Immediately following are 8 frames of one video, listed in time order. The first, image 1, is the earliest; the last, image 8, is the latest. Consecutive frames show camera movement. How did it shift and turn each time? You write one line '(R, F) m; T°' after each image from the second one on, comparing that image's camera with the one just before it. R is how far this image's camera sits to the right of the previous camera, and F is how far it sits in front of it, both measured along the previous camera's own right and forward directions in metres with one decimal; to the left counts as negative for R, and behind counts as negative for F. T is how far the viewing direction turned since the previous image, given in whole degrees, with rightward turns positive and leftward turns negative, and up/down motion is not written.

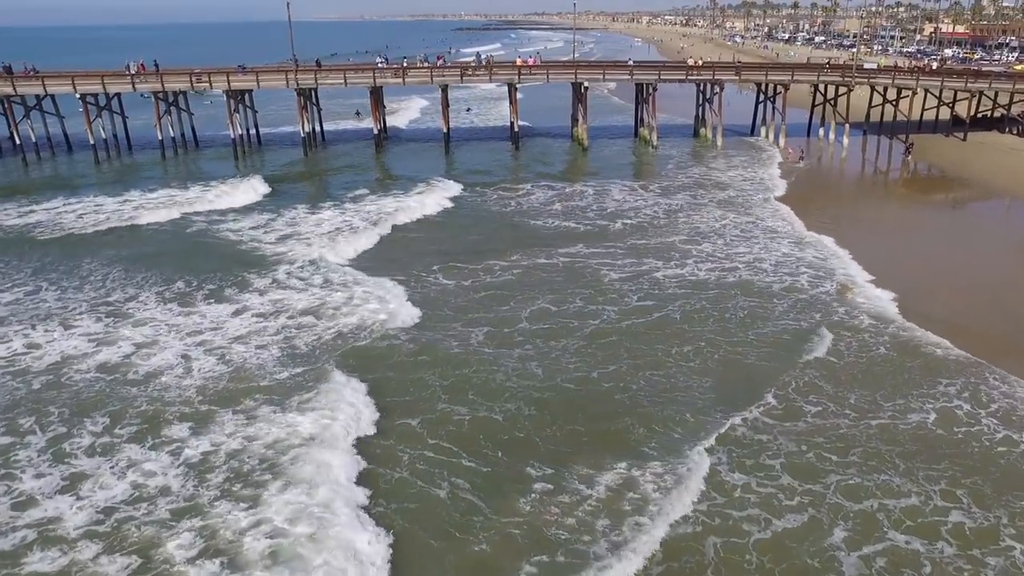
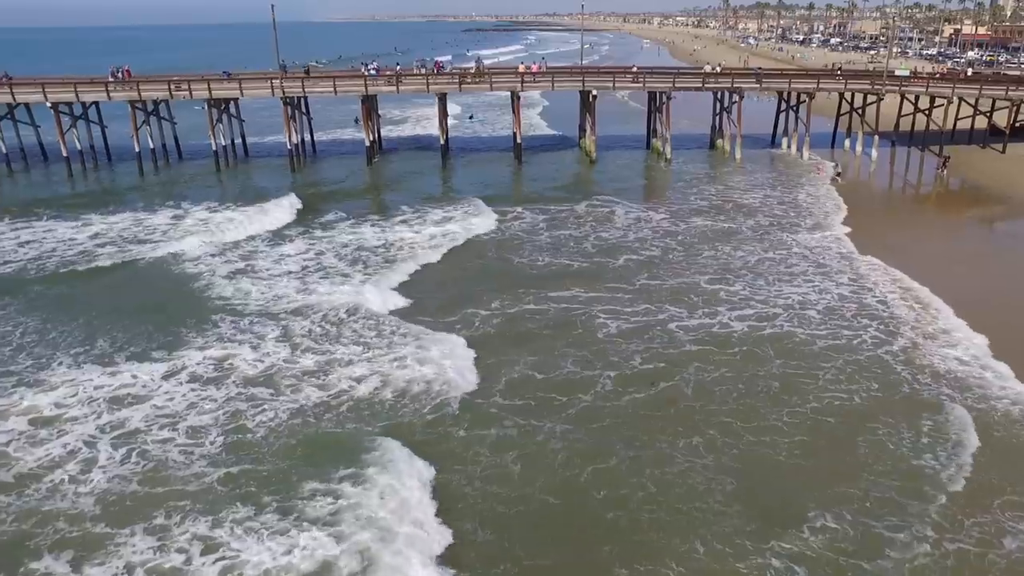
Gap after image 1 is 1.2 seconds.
(+0.5, +2.4) m; -1°
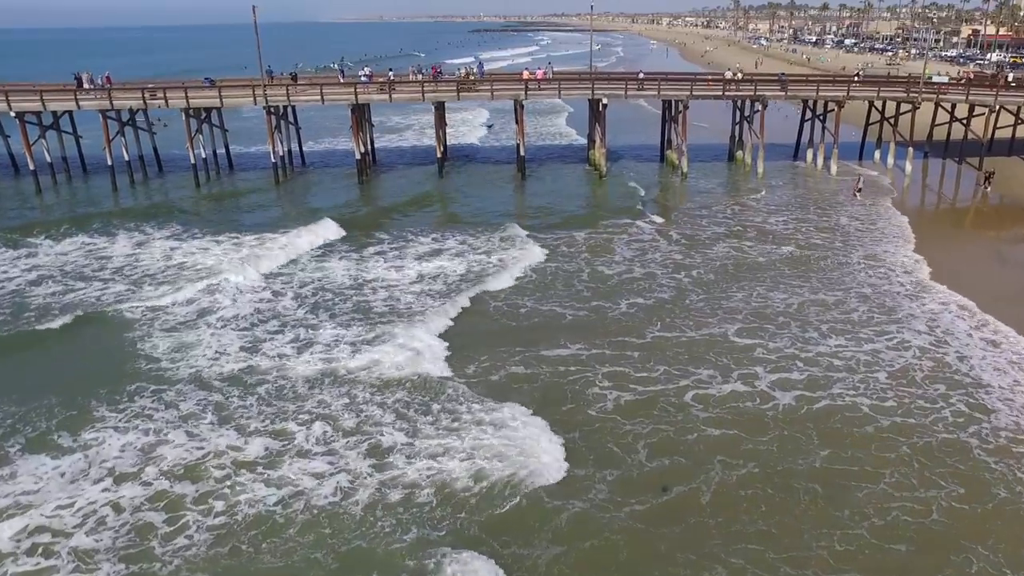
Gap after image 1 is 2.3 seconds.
(+0.3, +2.5) m; -1°
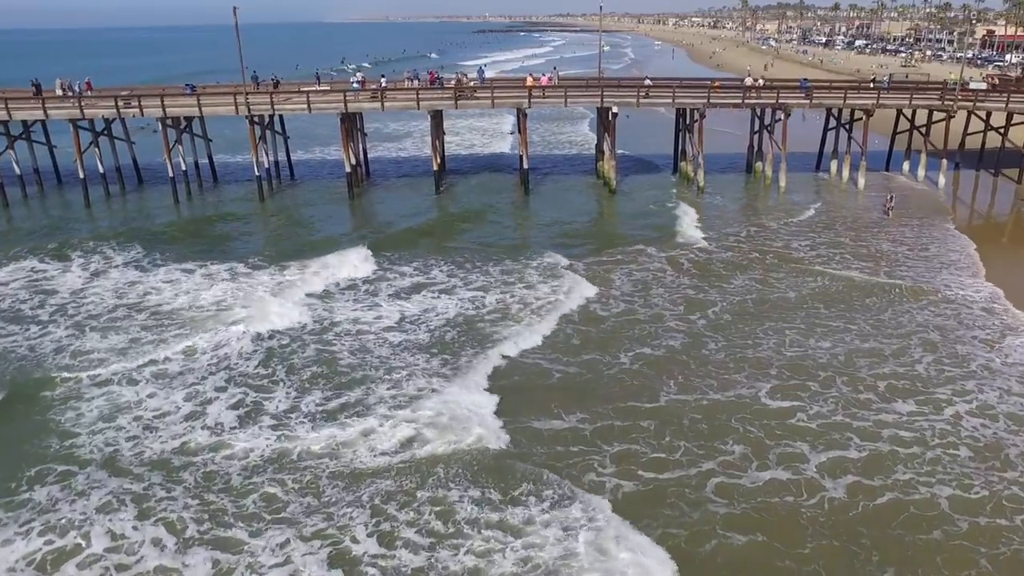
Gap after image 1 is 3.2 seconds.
(+0.2, +2.2) m; -1°
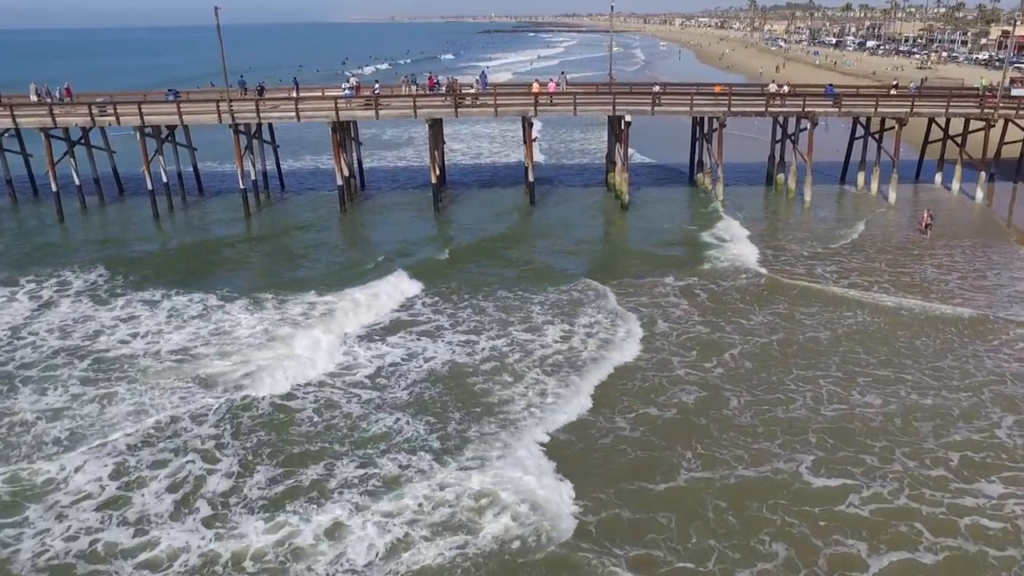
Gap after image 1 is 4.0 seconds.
(+0.1, +2.0) m; -1°
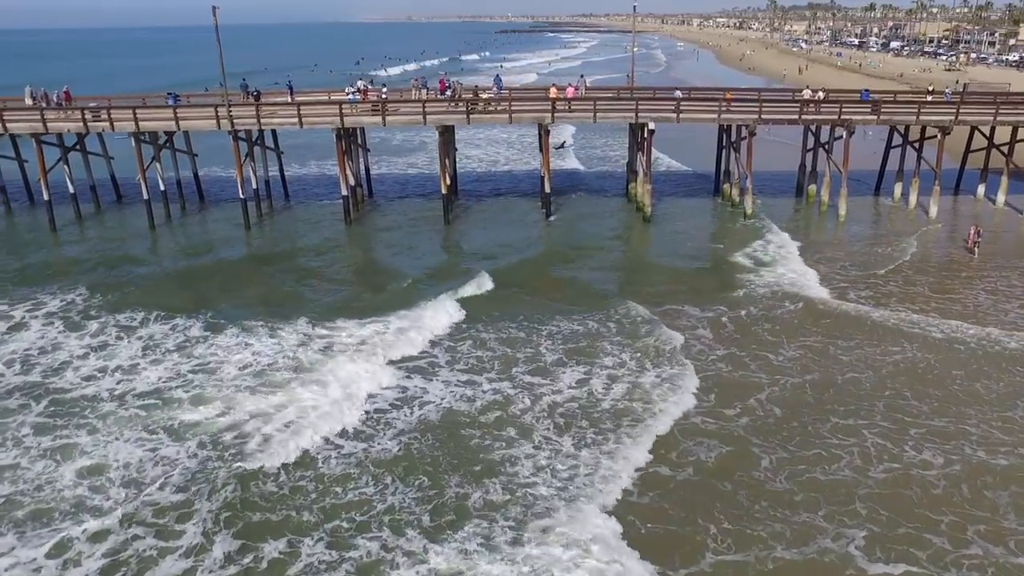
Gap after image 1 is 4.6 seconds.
(+0.1, +1.5) m; -1°
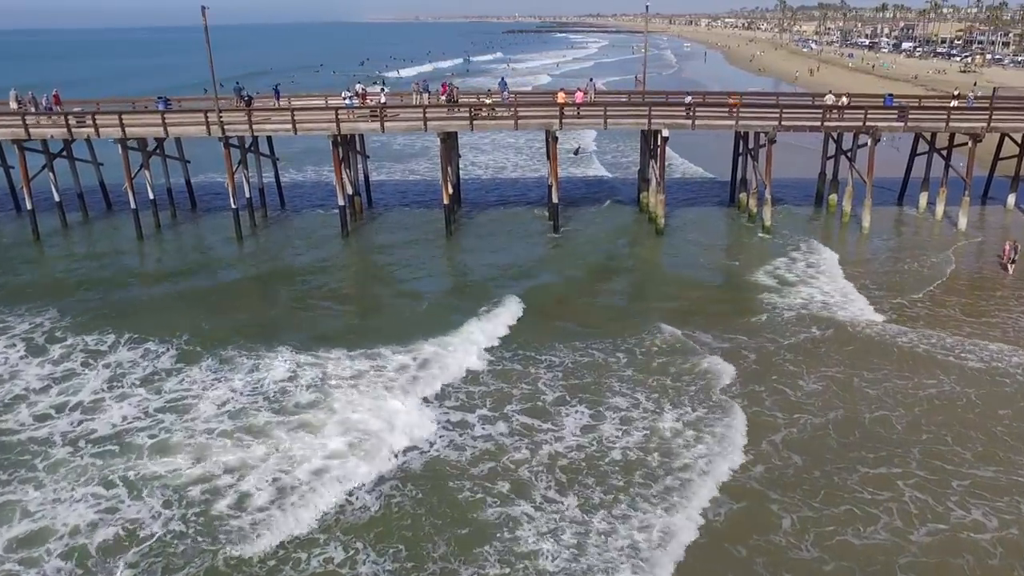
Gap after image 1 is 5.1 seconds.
(+0.1, +1.2) m; -1°
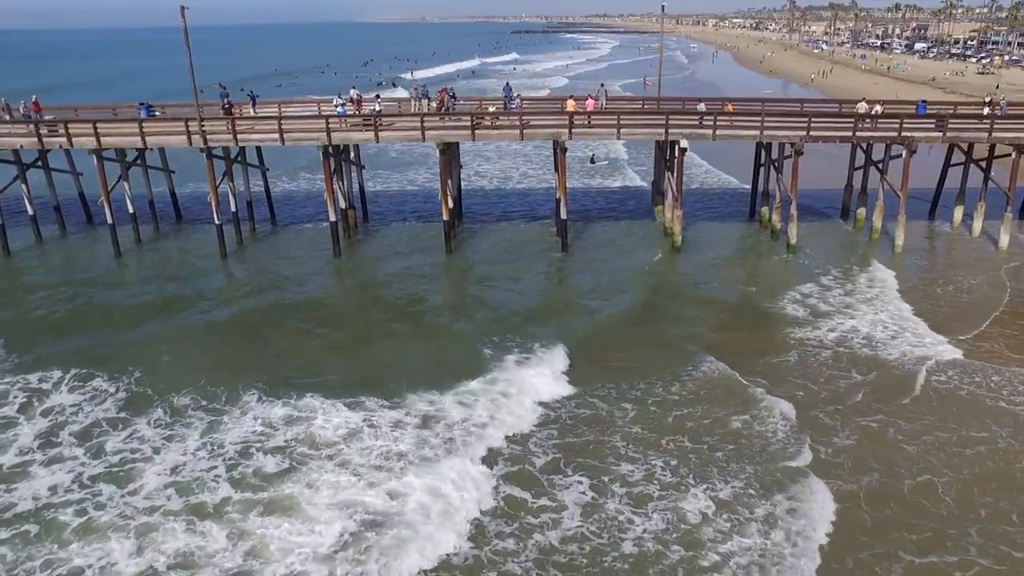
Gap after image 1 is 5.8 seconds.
(+0.1, +1.7) m; -1°
